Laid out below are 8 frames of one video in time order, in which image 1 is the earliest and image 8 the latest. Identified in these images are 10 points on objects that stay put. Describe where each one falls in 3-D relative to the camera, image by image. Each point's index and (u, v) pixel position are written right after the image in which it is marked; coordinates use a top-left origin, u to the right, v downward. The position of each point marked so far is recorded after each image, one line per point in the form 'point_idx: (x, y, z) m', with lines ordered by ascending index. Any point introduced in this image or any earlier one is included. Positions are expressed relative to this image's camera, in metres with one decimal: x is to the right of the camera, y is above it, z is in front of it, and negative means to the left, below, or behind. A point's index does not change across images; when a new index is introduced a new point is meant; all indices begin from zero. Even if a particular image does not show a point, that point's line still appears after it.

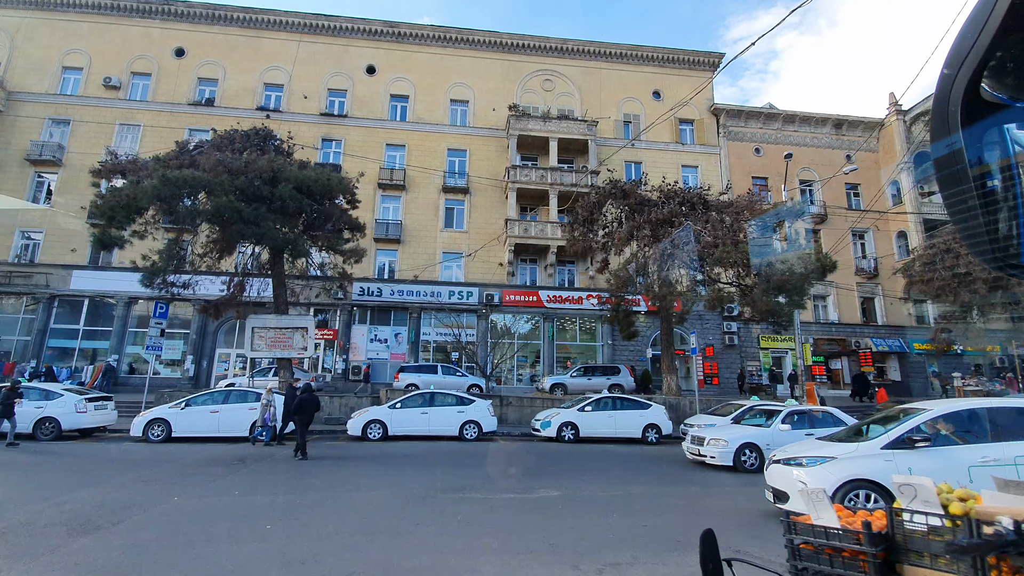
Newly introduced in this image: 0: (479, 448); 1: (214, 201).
0: (-0.9, -4.2, +13.0) m
1: (-8.8, +2.8, +14.6) m
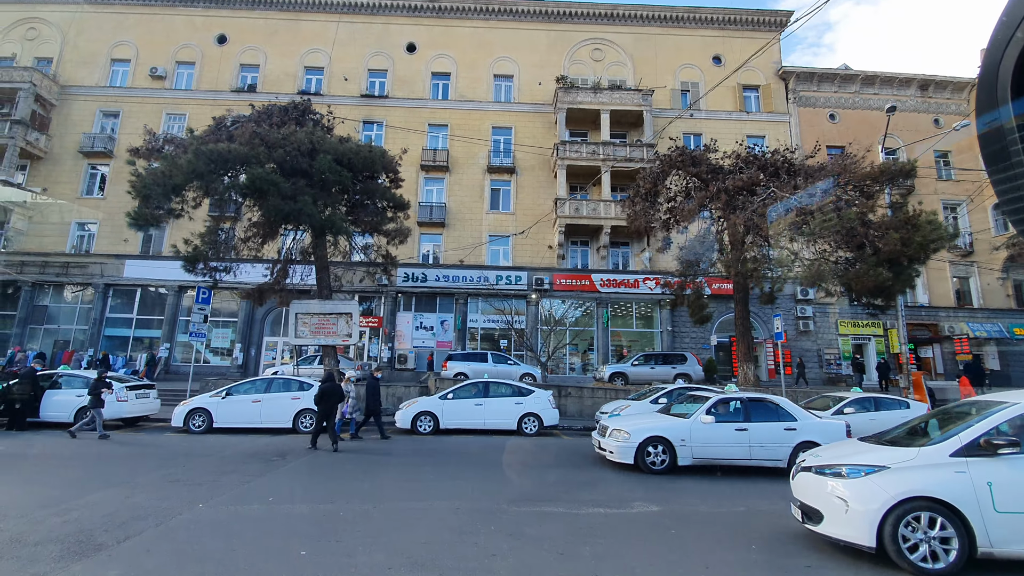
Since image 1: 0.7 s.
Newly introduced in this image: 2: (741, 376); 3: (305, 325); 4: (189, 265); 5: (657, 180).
0: (+0.6, -3.6, +11.6) m
1: (-7.2, +3.3, +13.6) m
2: (+8.5, -3.3, +18.4) m
3: (-7.2, -1.3, +17.3) m
4: (-11.2, +0.8, +17.1) m
5: (+5.6, +4.1, +18.9) m
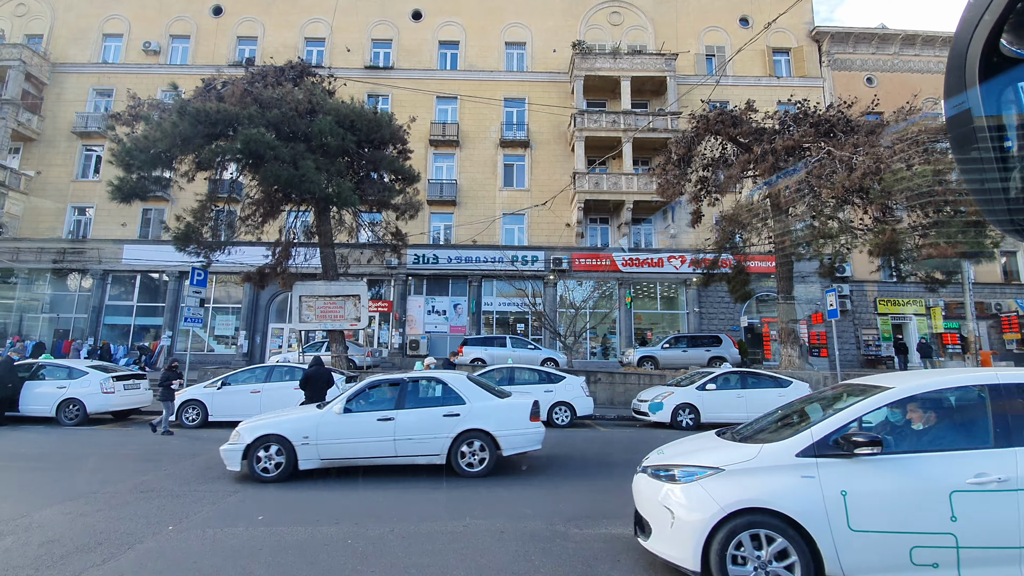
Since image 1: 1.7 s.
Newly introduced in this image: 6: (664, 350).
0: (+1.3, -3.0, +10.2) m
1: (-6.7, +3.8, +12.2) m
2: (+9.3, -2.4, +16.9) m
3: (-6.5, -0.7, +16.0) m
4: (-10.5, +1.4, +15.7) m
5: (+6.3, +5.0, +17.2) m
6: (+5.9, -2.4, +19.3) m
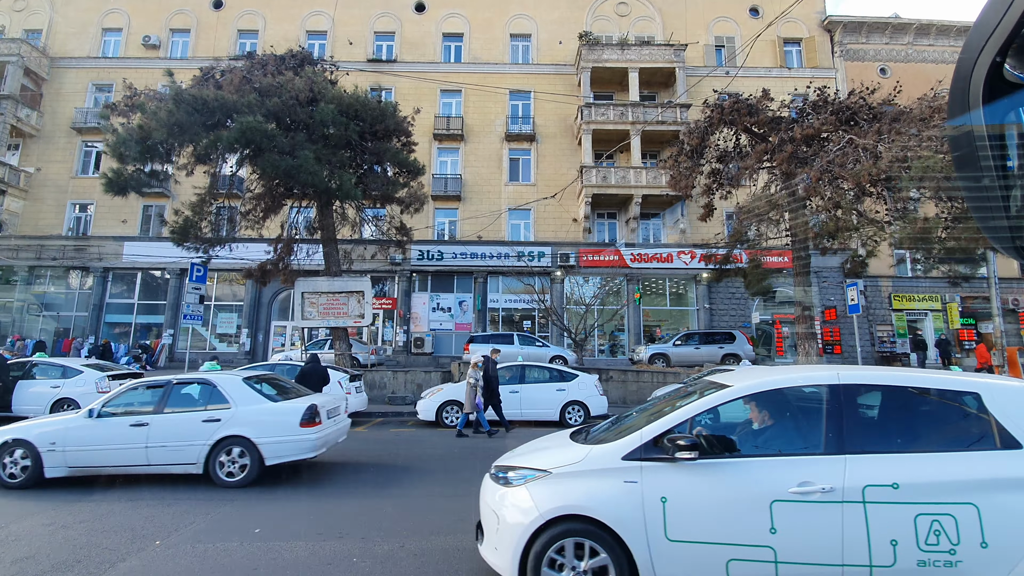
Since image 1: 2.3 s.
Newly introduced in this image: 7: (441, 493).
0: (+1.5, -2.9, +9.7) m
1: (-6.4, +3.9, +11.7) m
2: (+9.5, -2.2, +16.4) m
3: (-6.2, -0.5, +15.5) m
4: (-10.3, +1.5, +15.3) m
5: (+6.5, +5.1, +16.7) m
6: (+6.2, -2.3, +18.8) m
7: (-0.8, -2.4, +6.0) m
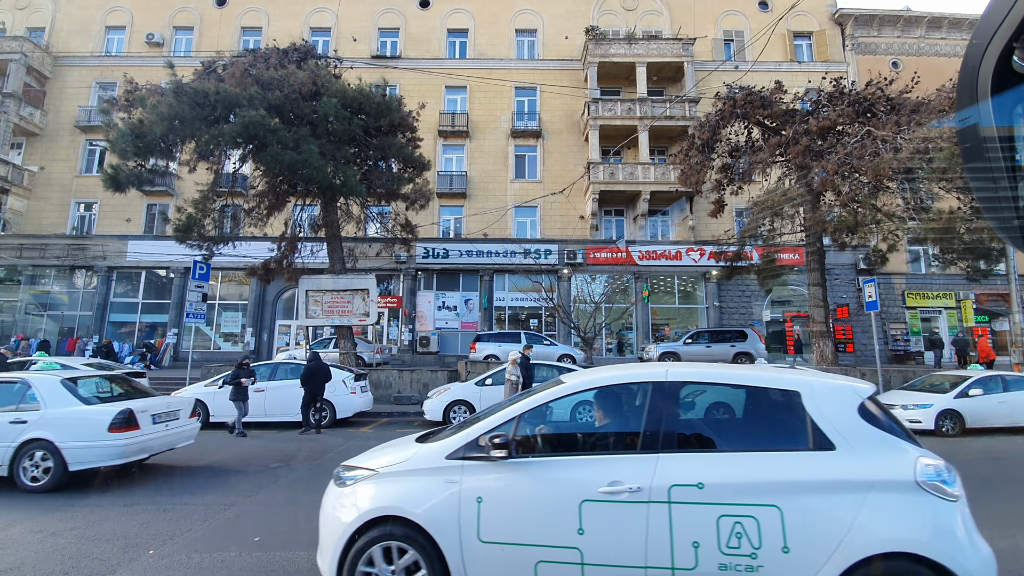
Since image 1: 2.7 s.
0: (+1.7, -2.8, +9.4) m
1: (-6.3, +4.0, +11.5) m
2: (+9.8, -2.1, +16.0) m
3: (-6.0, -0.5, +15.3) m
4: (-10.1, +1.6, +15.1) m
5: (+6.7, +5.2, +16.3) m
6: (+6.4, -2.2, +18.4) m
7: (-0.7, -2.4, +5.7) m
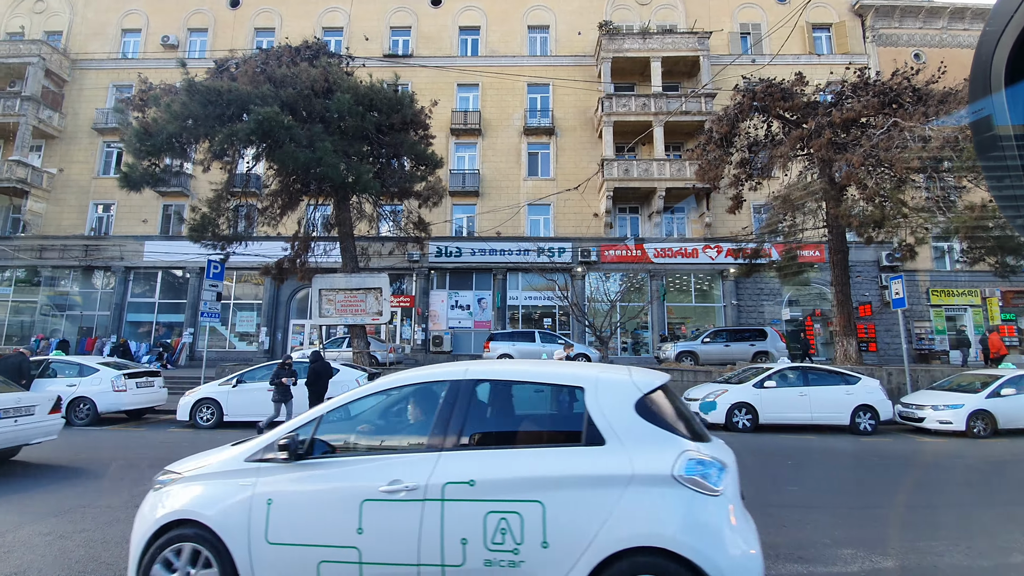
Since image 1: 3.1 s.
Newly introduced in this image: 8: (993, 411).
0: (+2.0, -2.8, +9.1) m
1: (-5.9, +4.0, +11.4) m
2: (+10.2, -2.0, +15.6) m
3: (-5.6, -0.4, +15.2) m
4: (-9.6, +1.6, +15.1) m
5: (+7.2, +5.3, +15.9) m
6: (+6.9, -2.1, +18.0) m
7: (-0.5, -2.3, +5.5) m
8: (+10.1, -2.6, +10.4) m
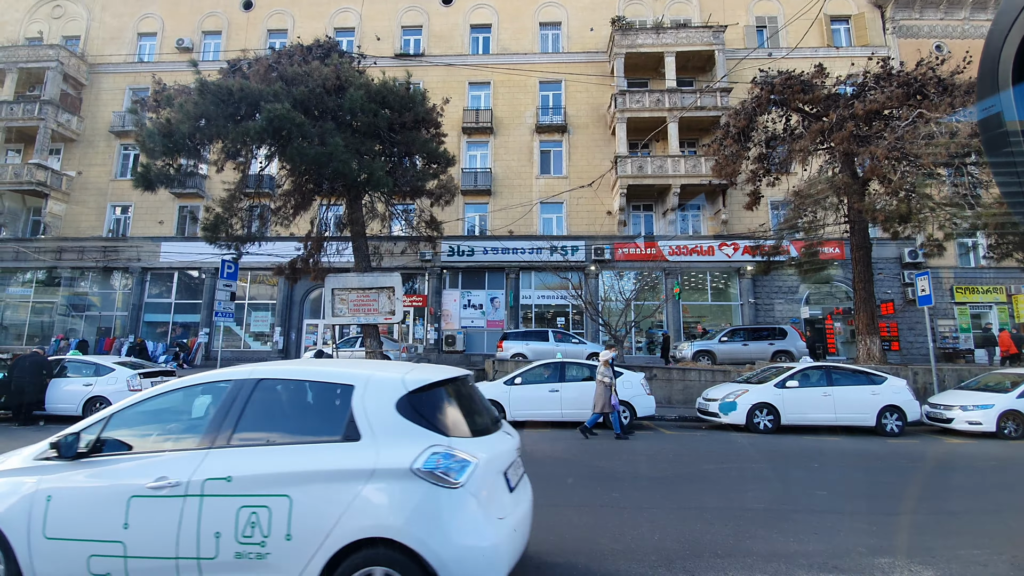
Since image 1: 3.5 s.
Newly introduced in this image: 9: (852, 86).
0: (+2.3, -2.7, +8.9) m
1: (-5.6, +4.0, +11.4) m
2: (+10.6, -2.0, +15.1) m
3: (-5.2, -0.4, +15.2) m
4: (-9.2, +1.6, +15.2) m
5: (+7.6, +5.4, +15.6) m
6: (+7.4, -2.0, +17.7) m
7: (-0.3, -2.3, +5.3) m
8: (+10.4, -2.5, +10.0) m
9: (+9.8, +5.9, +14.6) m
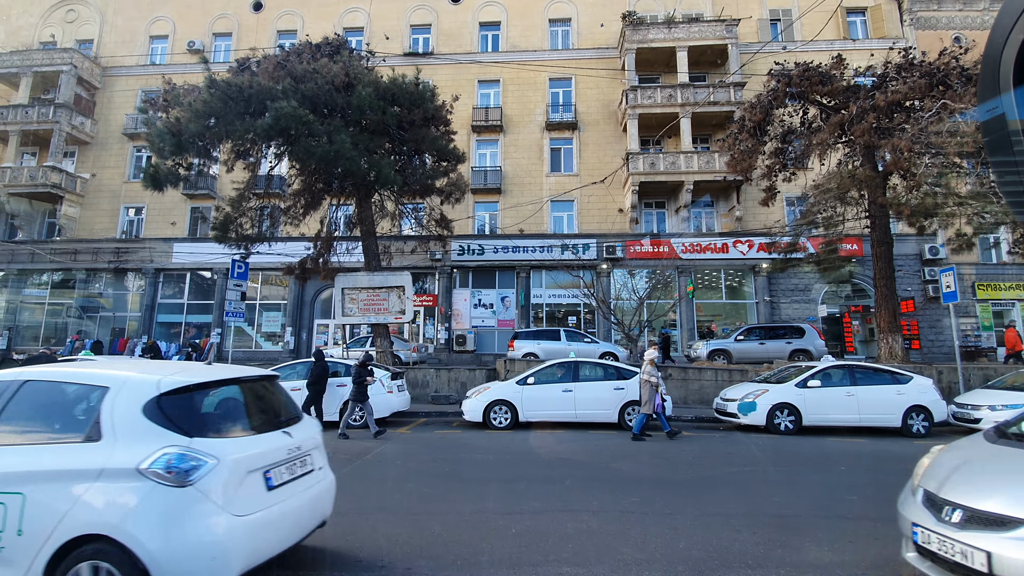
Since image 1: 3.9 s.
0: (+2.5, -2.7, +8.7) m
1: (-5.4, +4.0, +11.3) m
2: (+11.0, -1.9, +14.7) m
3: (-4.8, -0.4, +15.1) m
4: (-8.9, +1.6, +15.1) m
5: (+7.9, +5.4, +15.2) m
6: (+7.8, -1.9, +17.3) m
7: (-0.1, -2.3, +5.1) m
8: (+10.6, -2.4, +9.6) m
9: (+10.1, +6.0, +14.2) m
